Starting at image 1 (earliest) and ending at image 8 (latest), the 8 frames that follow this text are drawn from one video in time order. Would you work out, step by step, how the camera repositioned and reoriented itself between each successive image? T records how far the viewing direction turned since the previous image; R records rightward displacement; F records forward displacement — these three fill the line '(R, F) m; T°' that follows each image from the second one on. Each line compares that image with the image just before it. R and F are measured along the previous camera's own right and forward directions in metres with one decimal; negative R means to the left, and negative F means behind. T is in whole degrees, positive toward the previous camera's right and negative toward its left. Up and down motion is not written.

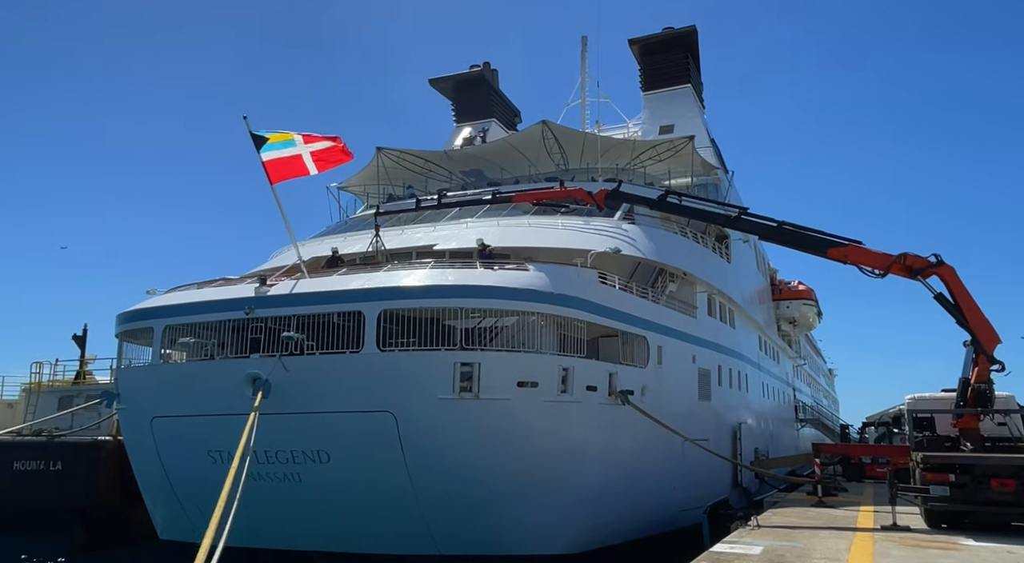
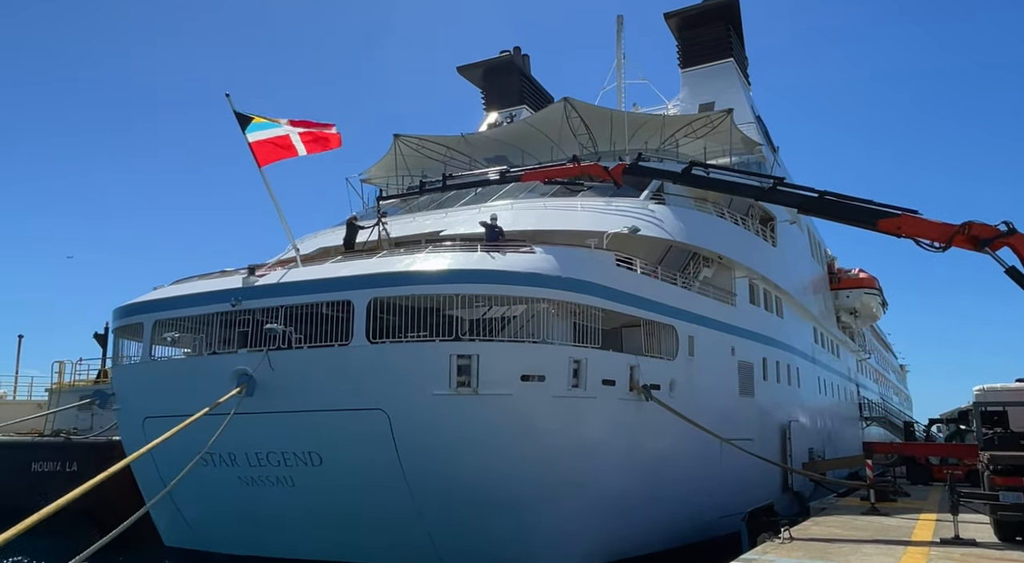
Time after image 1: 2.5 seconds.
(+0.8, +1.2) m; -4°
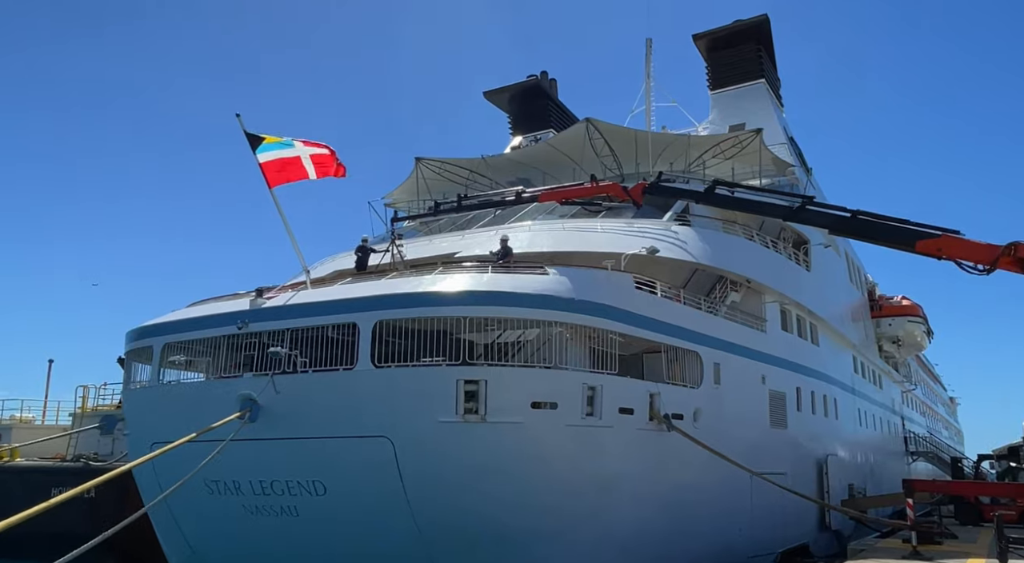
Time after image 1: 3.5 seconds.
(+0.4, +0.5) m; -3°
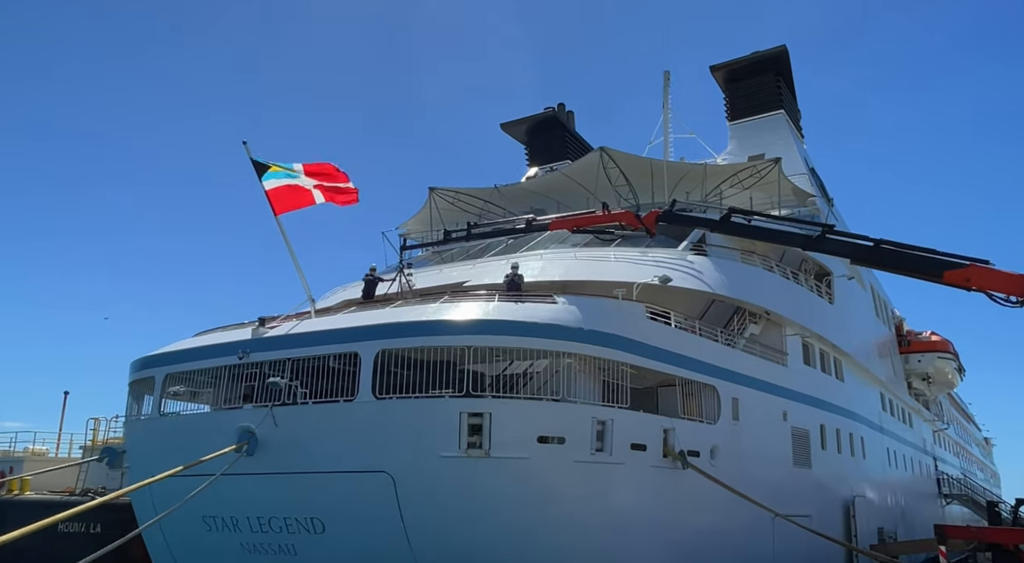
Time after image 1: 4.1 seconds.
(+0.2, +0.4) m; -2°
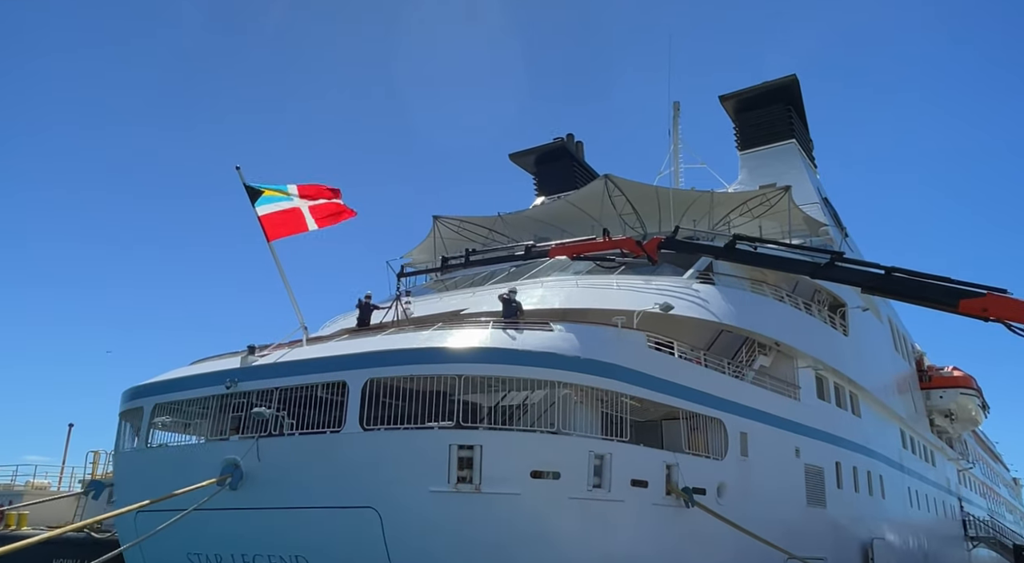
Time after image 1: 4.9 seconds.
(+0.3, +0.4) m; -1°
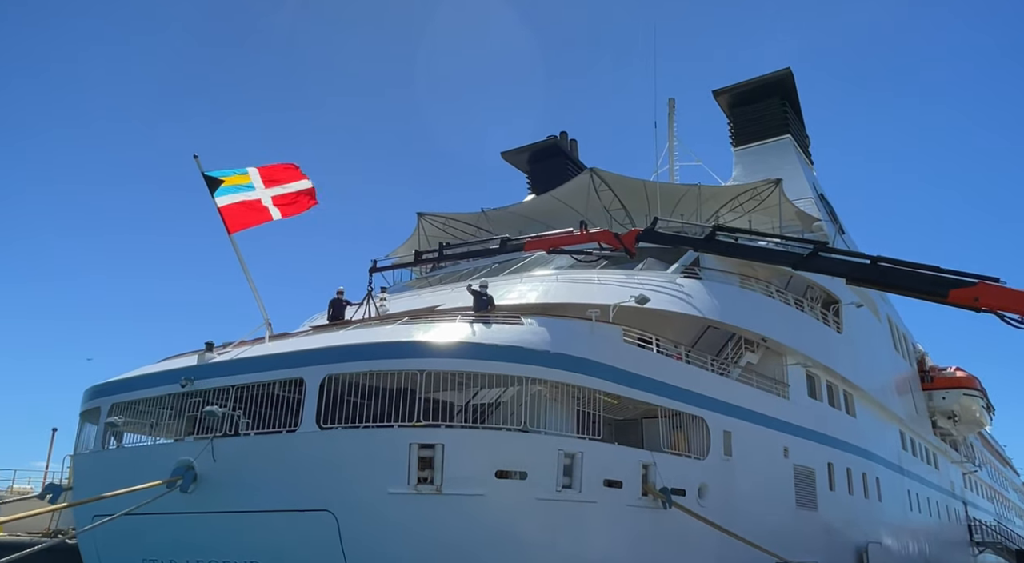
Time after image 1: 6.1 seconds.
(+0.5, +0.5) m; -1°
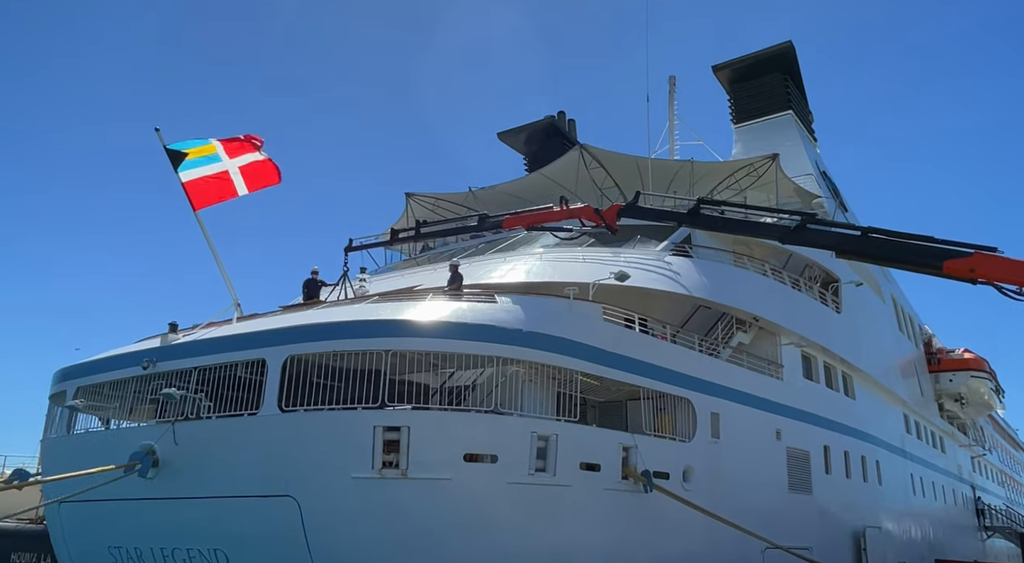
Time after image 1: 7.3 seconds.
(+0.5, +0.4) m; -1°
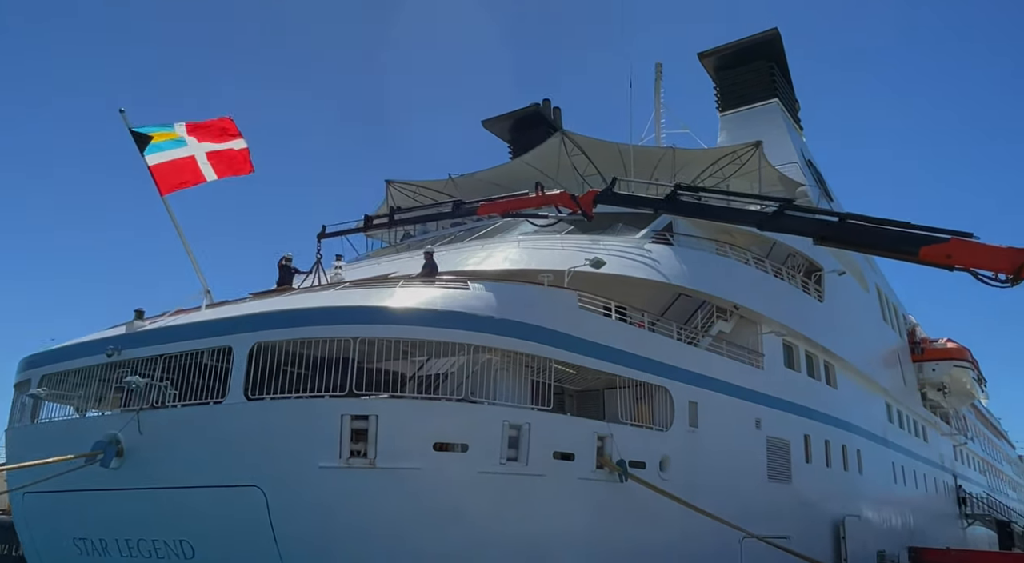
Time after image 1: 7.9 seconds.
(+0.2, +0.2) m; +1°
